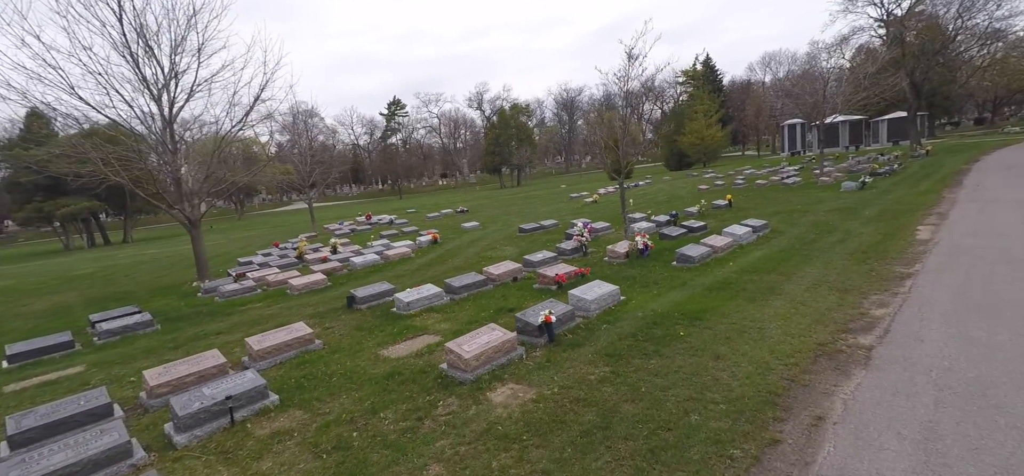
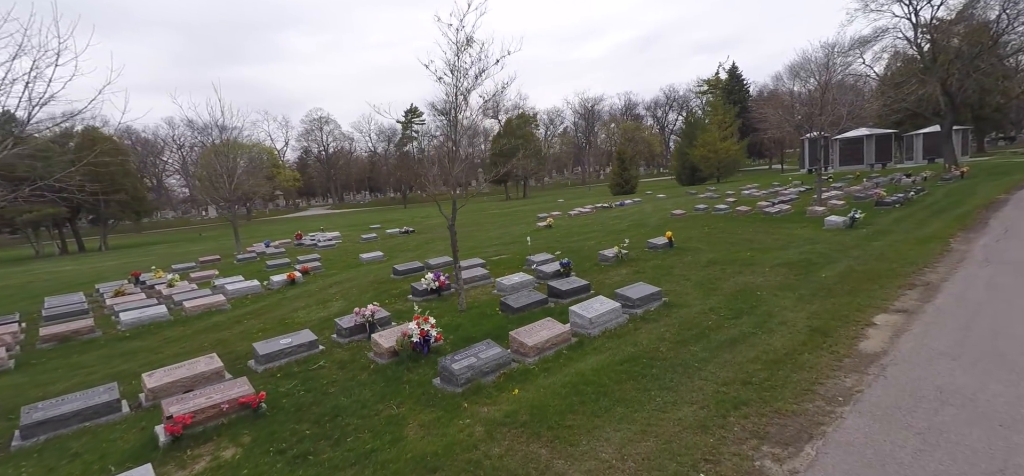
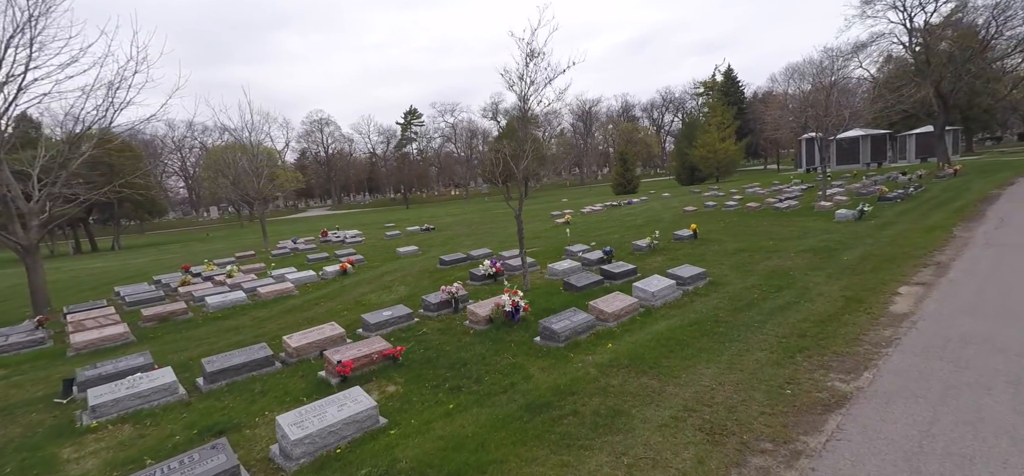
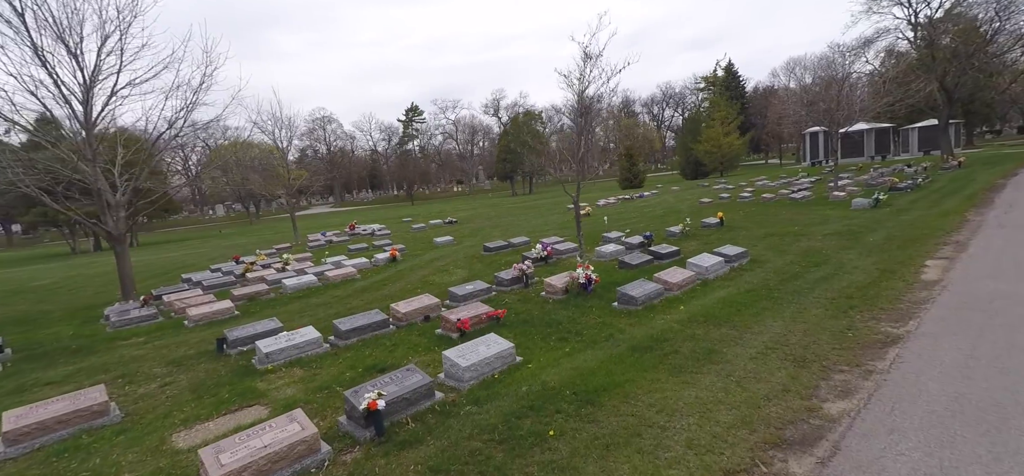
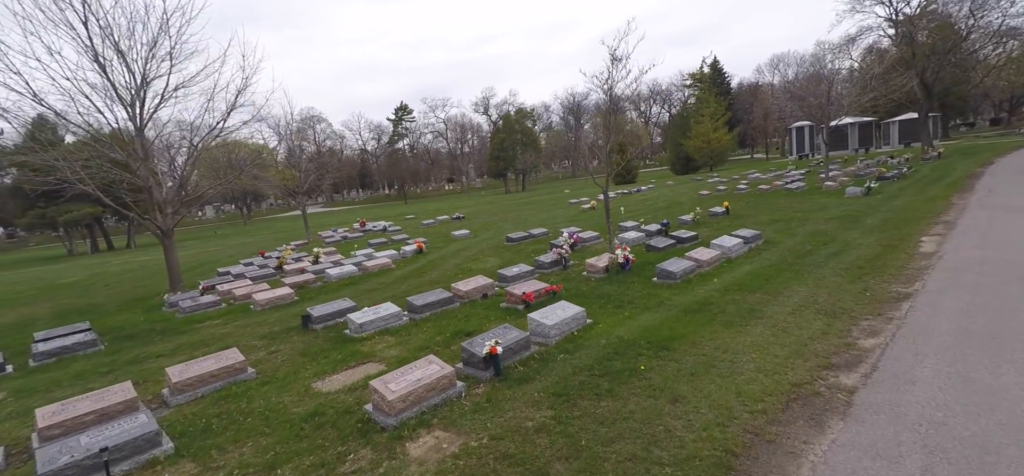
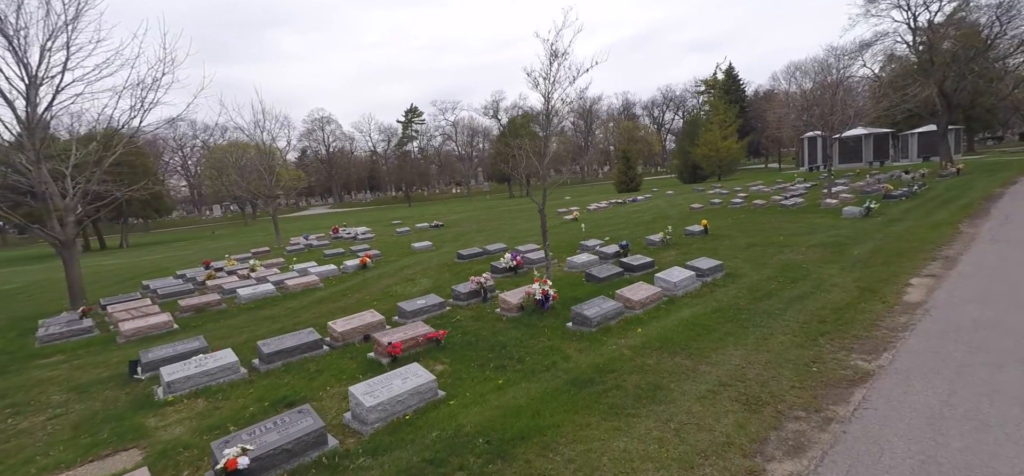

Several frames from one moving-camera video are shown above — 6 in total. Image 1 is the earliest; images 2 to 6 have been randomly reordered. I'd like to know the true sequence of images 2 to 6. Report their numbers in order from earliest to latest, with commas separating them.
5, 4, 6, 3, 2
